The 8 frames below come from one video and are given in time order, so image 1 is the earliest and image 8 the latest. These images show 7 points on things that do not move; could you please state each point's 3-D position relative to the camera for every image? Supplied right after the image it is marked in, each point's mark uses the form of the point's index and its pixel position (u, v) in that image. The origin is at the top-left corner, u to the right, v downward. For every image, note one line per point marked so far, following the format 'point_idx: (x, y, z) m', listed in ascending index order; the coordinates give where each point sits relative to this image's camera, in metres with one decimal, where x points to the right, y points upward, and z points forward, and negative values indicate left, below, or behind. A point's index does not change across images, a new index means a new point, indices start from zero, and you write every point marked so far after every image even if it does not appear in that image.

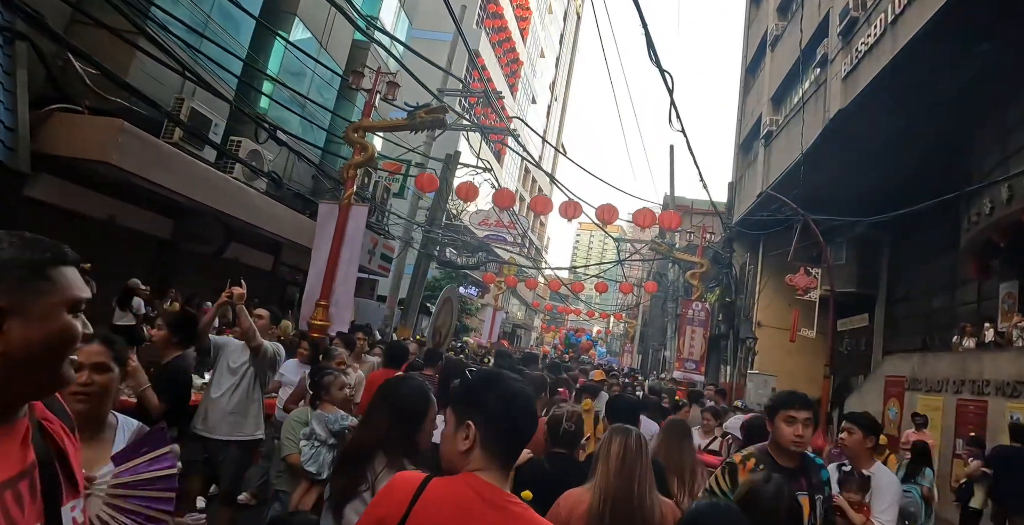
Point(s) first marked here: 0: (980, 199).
0: (+7.6, +1.0, +9.6) m
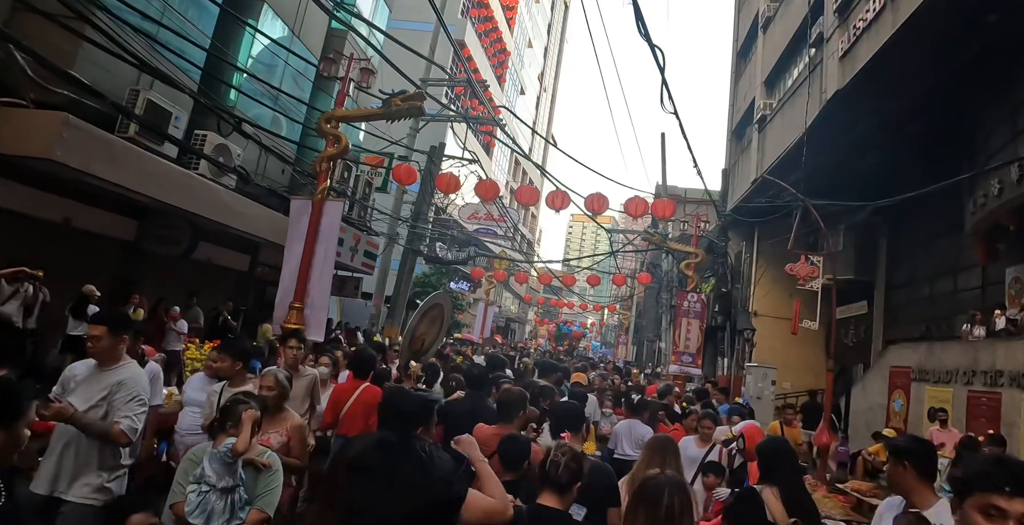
0: (+7.3, +1.3, +9.2) m
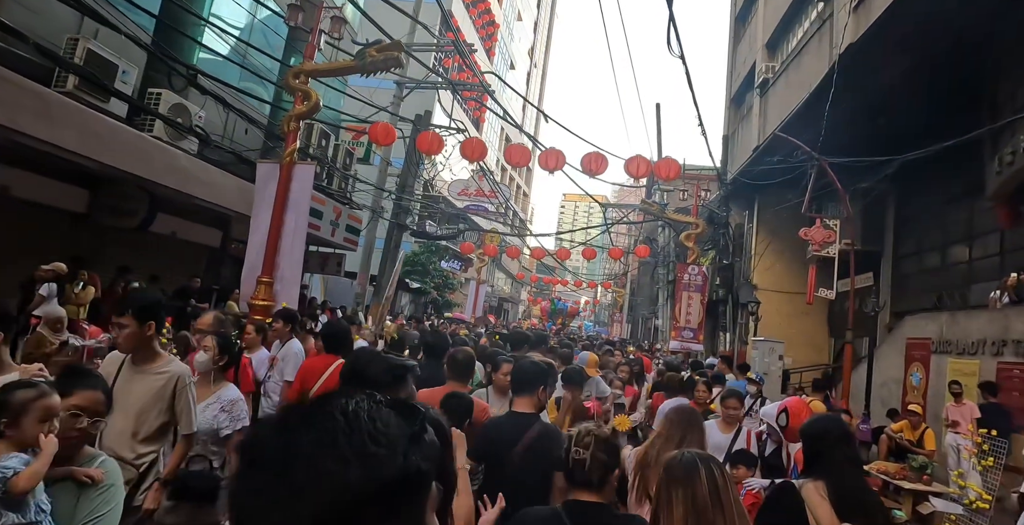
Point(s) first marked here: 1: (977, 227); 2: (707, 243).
0: (+7.2, +1.8, +8.5) m
1: (+8.2, +0.6, +10.4) m
2: (+6.2, +0.7, +18.8) m
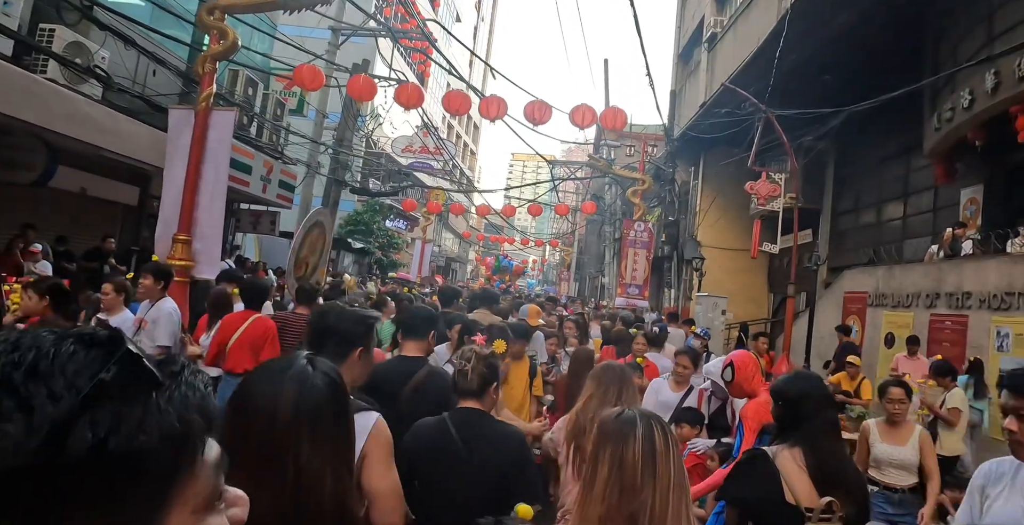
0: (+6.4, +2.5, +8.5) m
1: (+7.2, +1.5, +10.6) m
2: (+4.5, +2.0, +18.8) m
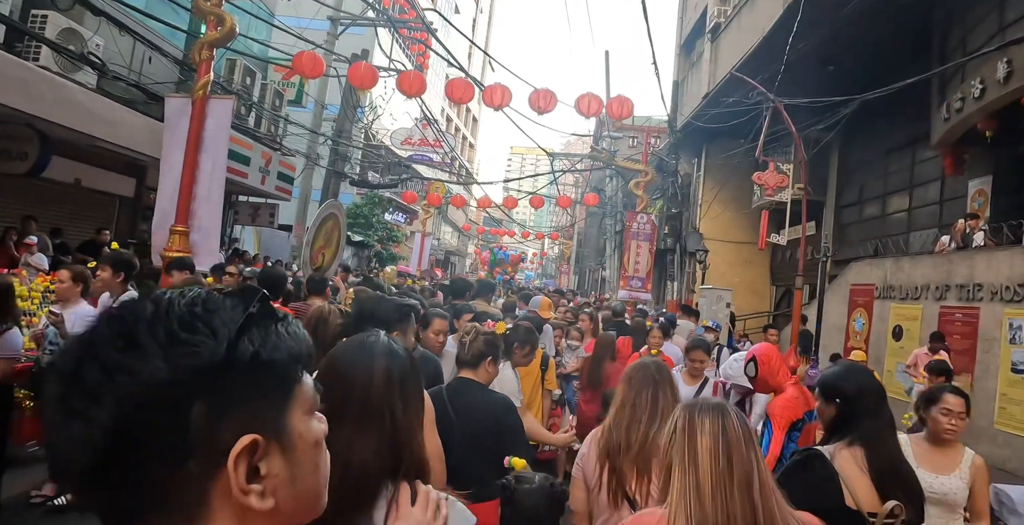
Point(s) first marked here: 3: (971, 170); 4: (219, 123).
0: (+6.4, +2.6, +8.4) m
1: (+7.2, +1.6, +10.5) m
2: (+4.6, +2.3, +18.7) m
3: (+7.2, +1.4, +9.2) m
4: (-3.2, +1.5, +6.4) m
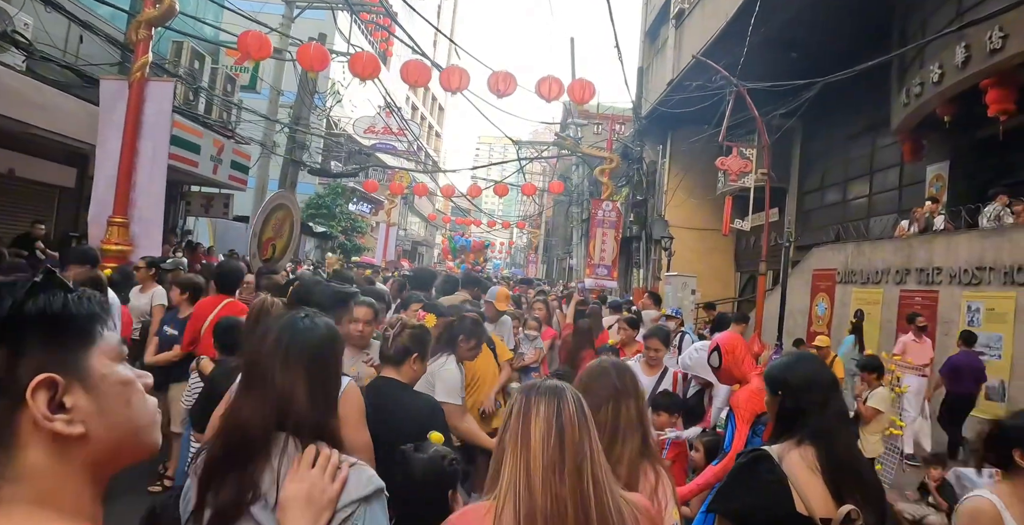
0: (+5.9, +2.8, +8.5) m
1: (+6.6, +1.9, +10.6) m
2: (+3.5, +2.6, +18.6) m
3: (+6.6, +1.7, +9.3) m
4: (-3.6, +1.6, +6.0) m
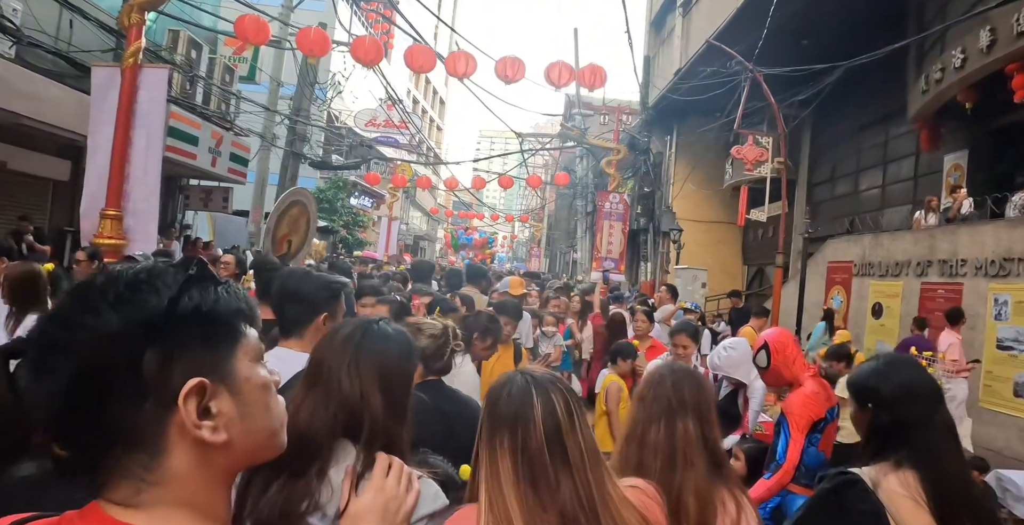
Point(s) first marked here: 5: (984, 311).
0: (+6.0, +2.9, +8.2) m
1: (+6.7, +2.0, +10.3) m
2: (+3.6, +2.8, +18.4) m
3: (+6.7, +1.8, +9.1) m
4: (-3.5, +1.6, +5.7) m
5: (+5.1, -0.5, +6.3) m
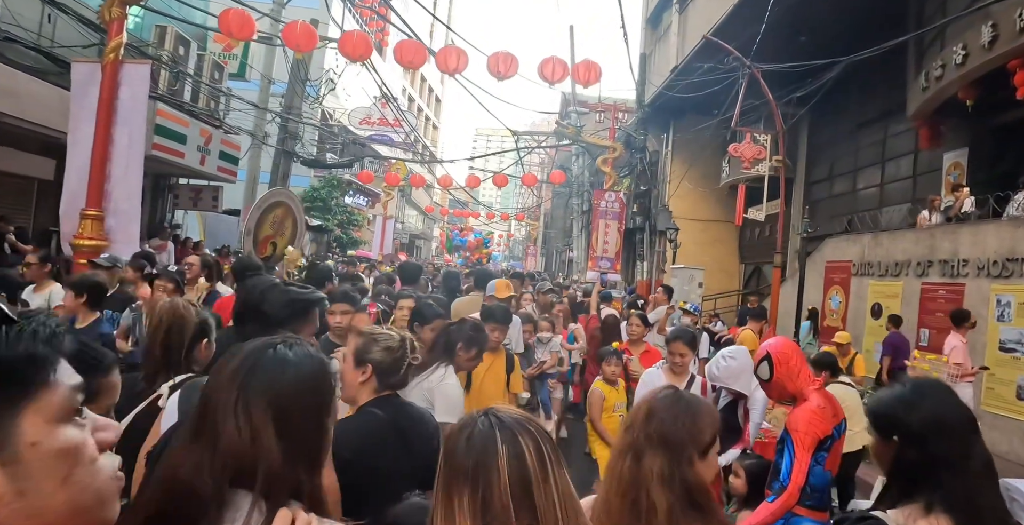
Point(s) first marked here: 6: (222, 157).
0: (+5.9, +2.9, +8.1) m
1: (+6.6, +2.0, +10.2) m
2: (+3.4, +2.9, +18.2) m
3: (+6.6, +1.8, +8.9) m
4: (-3.6, +1.6, +5.5) m
5: (+5.0, -0.5, +6.2) m
6: (-5.6, +2.0, +11.3) m
